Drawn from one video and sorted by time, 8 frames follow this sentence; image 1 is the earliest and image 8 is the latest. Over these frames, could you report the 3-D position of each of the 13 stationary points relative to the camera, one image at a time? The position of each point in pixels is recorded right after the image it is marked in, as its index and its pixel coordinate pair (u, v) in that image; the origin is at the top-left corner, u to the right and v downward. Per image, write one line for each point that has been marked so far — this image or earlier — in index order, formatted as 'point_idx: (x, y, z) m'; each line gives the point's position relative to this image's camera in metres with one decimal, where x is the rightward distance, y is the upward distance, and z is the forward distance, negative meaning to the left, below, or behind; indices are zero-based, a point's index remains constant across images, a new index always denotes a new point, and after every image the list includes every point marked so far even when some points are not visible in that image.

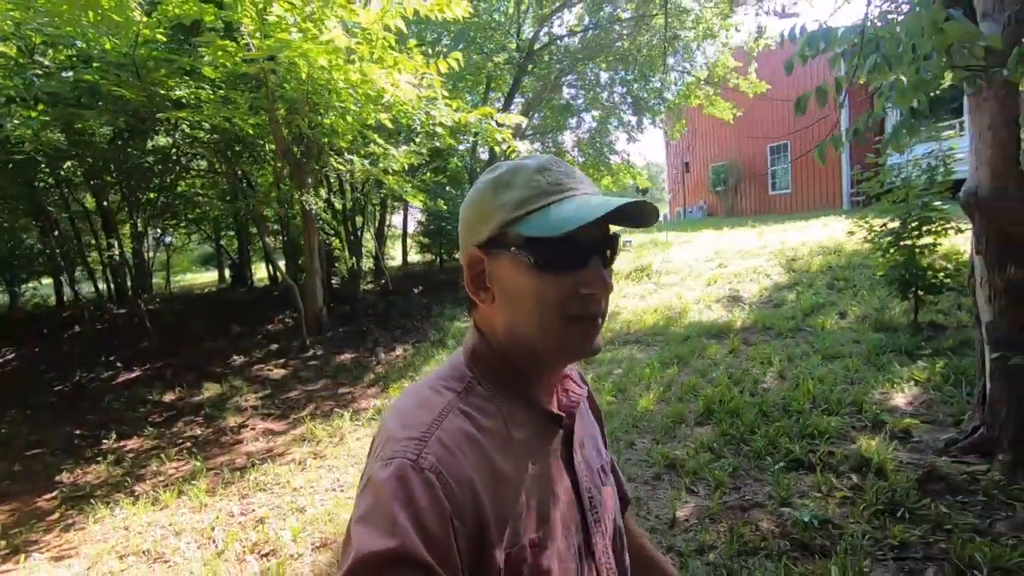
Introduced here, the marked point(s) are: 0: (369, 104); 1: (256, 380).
0: (-1.7, +1.9, +5.8) m
1: (-3.5, -1.2, +7.3) m
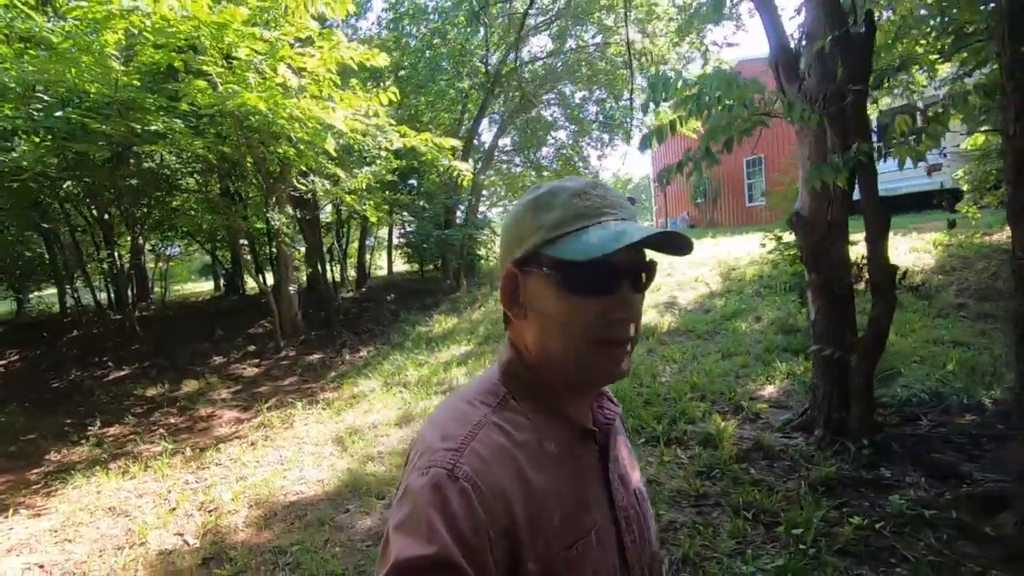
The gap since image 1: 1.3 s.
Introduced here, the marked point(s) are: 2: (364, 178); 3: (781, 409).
0: (-2.5, +1.8, +6.6) m
1: (-4.2, -1.3, +8.1) m
2: (-2.2, +1.6, +8.1) m
3: (+2.5, -1.1, +5.0) m
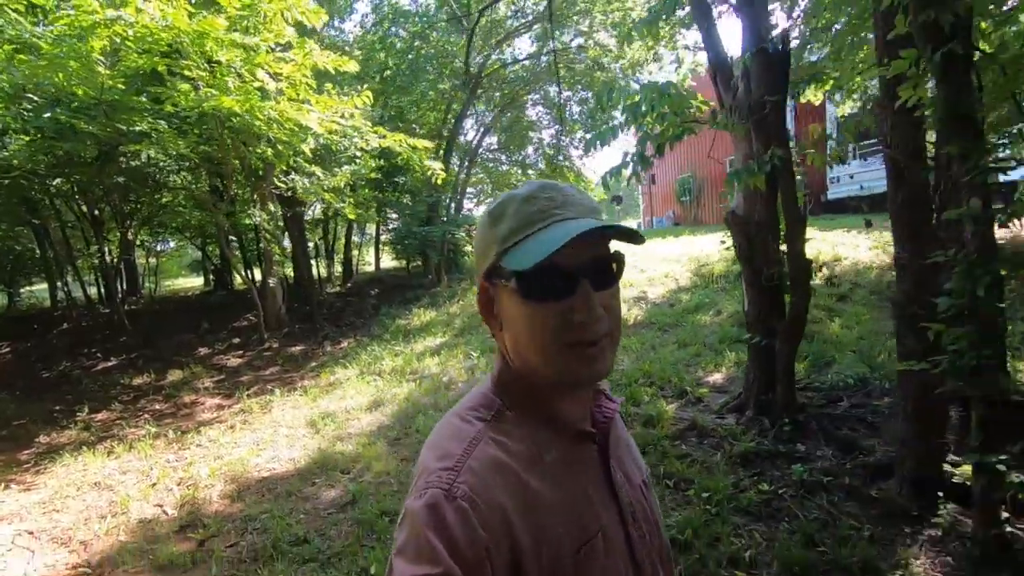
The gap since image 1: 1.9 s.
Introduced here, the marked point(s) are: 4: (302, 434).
0: (-2.9, +1.9, +7.0) m
1: (-4.6, -1.2, +8.5) m
2: (-2.6, +1.7, +8.5) m
3: (+2.1, -1.0, +5.4) m
4: (-2.2, -1.5, +5.6) m
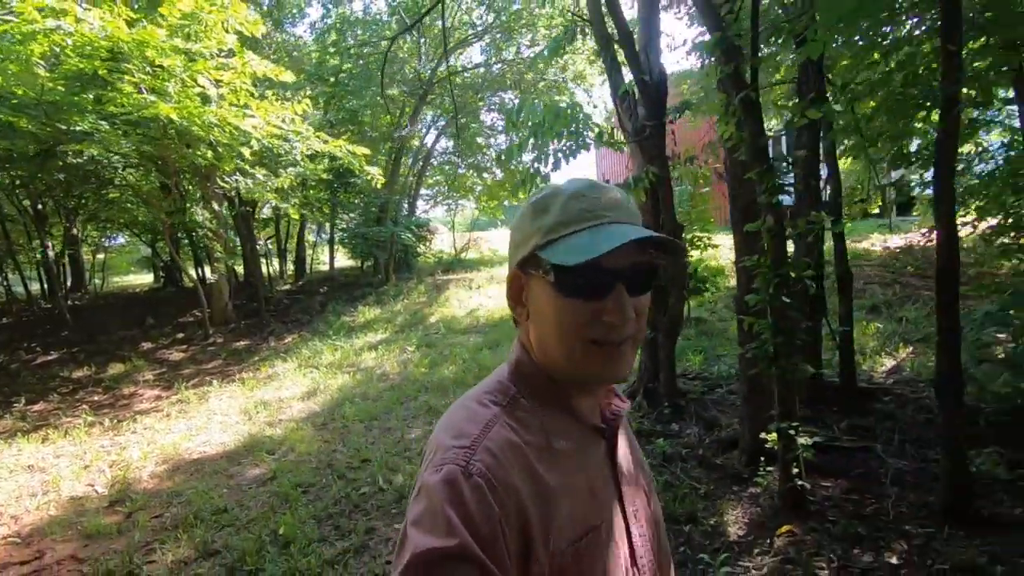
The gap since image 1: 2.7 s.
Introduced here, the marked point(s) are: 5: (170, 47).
0: (-3.8, +2.0, +7.3) m
1: (-5.7, -1.2, +8.7) m
2: (-3.6, +1.8, +8.8) m
3: (+1.2, -1.0, +6.0) m
4: (-3.0, -1.4, +5.9) m
5: (-3.9, +2.7, +6.2) m
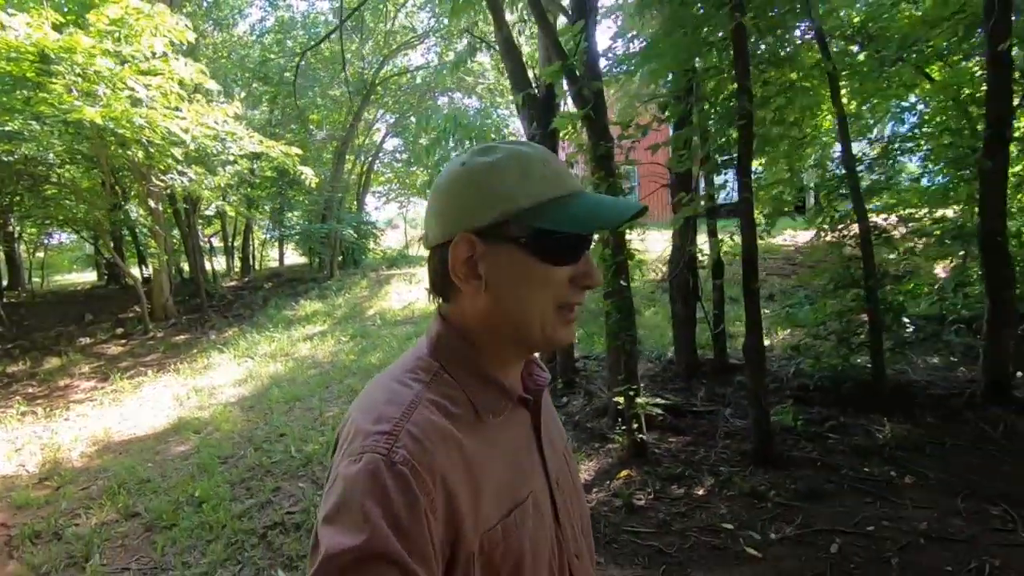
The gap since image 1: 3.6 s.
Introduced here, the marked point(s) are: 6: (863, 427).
0: (-4.9, +2.1, +7.6) m
1: (-6.8, -1.1, +8.8) m
2: (-4.8, +1.9, +9.1) m
3: (+0.2, -0.9, +6.6) m
4: (-4.0, -1.4, +6.3) m
5: (-4.9, +2.8, +6.4) m
6: (+2.8, -1.1, +4.3) m
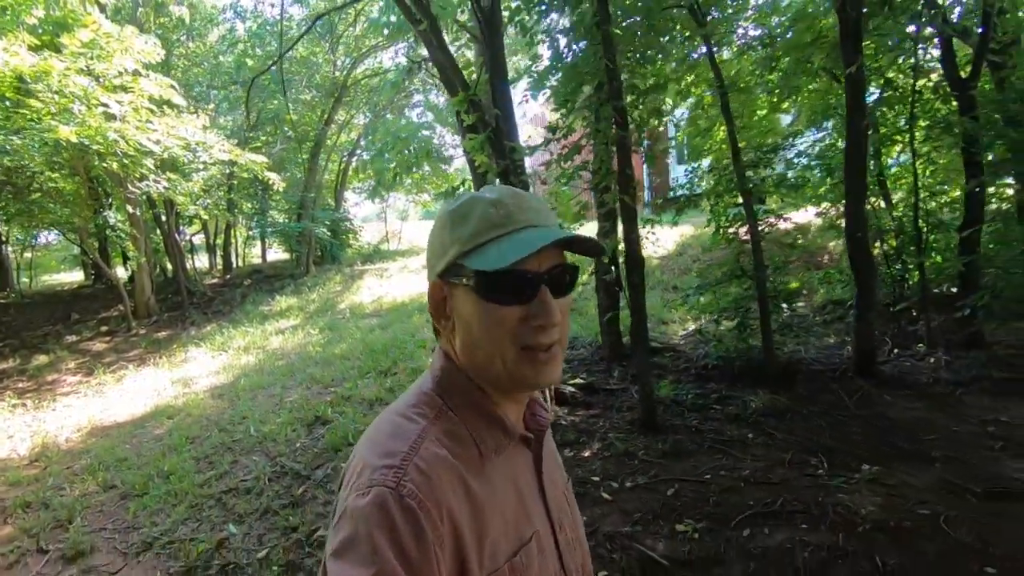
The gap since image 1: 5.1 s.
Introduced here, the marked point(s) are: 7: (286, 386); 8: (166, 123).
0: (-5.6, +2.1, +8.1) m
1: (-7.5, -1.1, +9.4) m
2: (-5.6, +1.9, +9.7) m
3: (-0.5, -0.9, +7.3) m
4: (-4.7, -1.4, +6.9) m
5: (-5.7, +2.8, +7.0) m
6: (+2.1, -1.0, +5.0) m
7: (-2.8, -1.2, +6.6) m
8: (-5.4, +2.6, +8.5) m
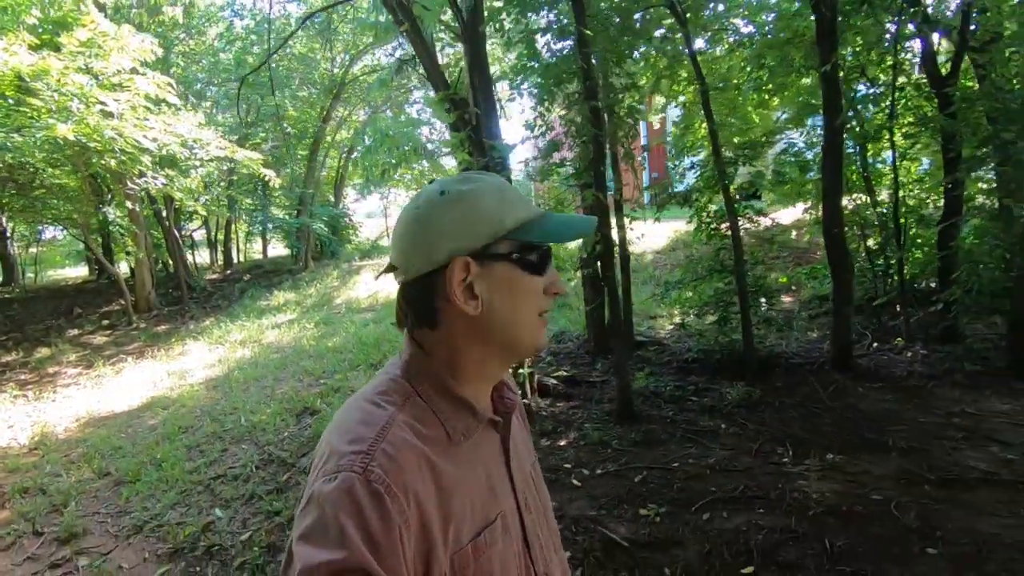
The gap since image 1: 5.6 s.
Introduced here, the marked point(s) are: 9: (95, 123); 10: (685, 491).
0: (-5.8, +2.1, +8.3) m
1: (-7.7, -1.0, +9.6) m
2: (-5.7, +2.0, +9.8) m
3: (-0.6, -0.8, +7.4) m
4: (-4.9, -1.3, +7.1) m
5: (-5.9, +2.8, +7.1) m
6: (+2.0, -1.0, +5.1) m
7: (-2.9, -1.1, +6.7) m
8: (-5.6, +2.7, +8.6) m
9: (-5.9, +2.3, +7.6) m
10: (+1.1, -1.3, +3.5) m
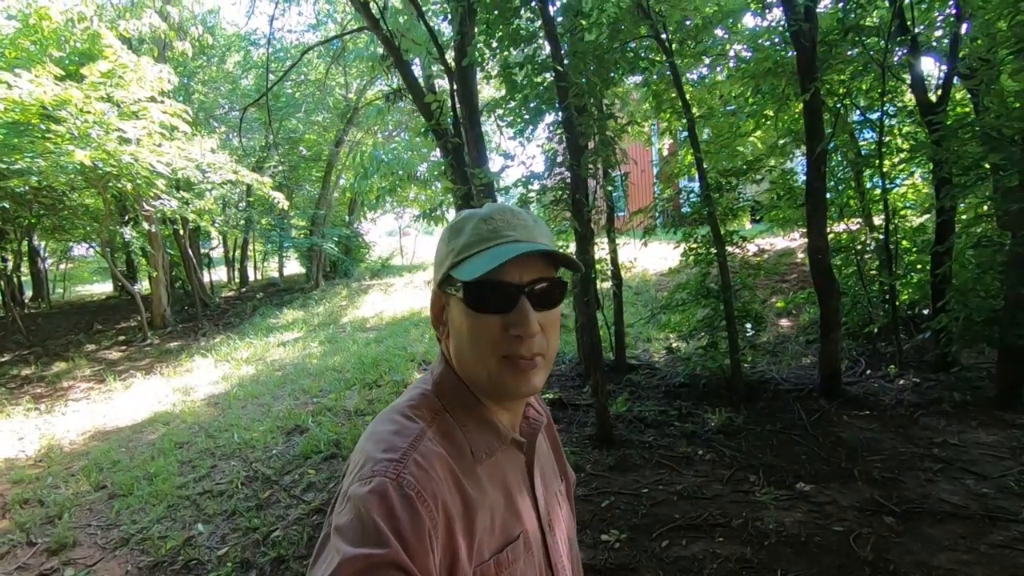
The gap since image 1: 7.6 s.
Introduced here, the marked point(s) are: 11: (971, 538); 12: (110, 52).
0: (-5.8, +1.9, +8.7) m
1: (-7.7, -1.3, +10.0) m
2: (-5.7, +1.7, +10.2) m
3: (-0.7, -1.1, +7.5) m
4: (-4.9, -1.6, +7.3) m
5: (-5.9, +2.6, +7.5) m
6: (+1.8, -1.2, +5.1) m
7: (-3.0, -1.4, +6.9) m
8: (-5.6, +2.4, +9.0) m
9: (-5.9, +2.1, +8.0) m
10: (+0.9, -1.5, +3.5) m
11: (+2.5, -1.4, +3.0) m
12: (-5.9, +3.5, +7.9) m
